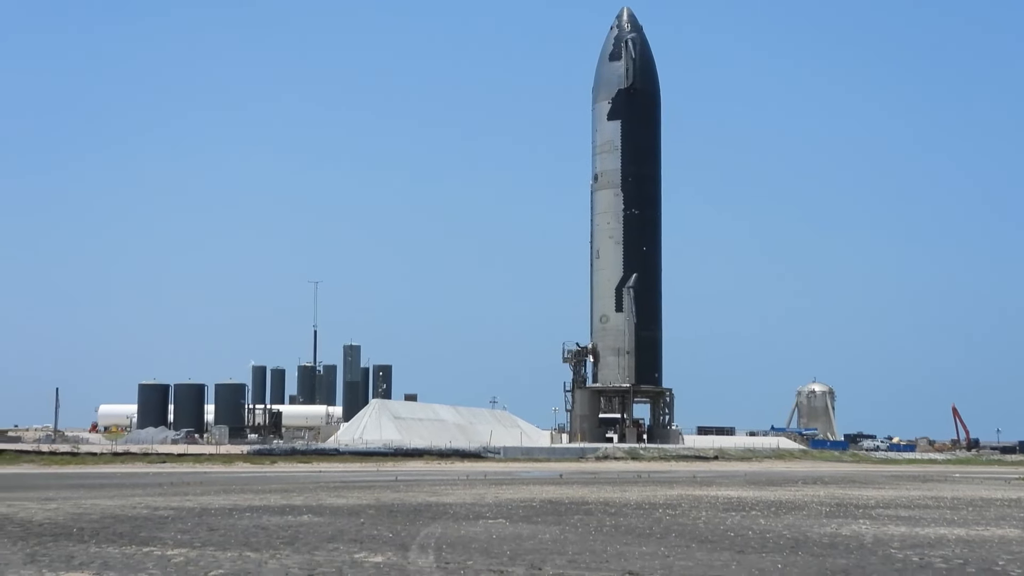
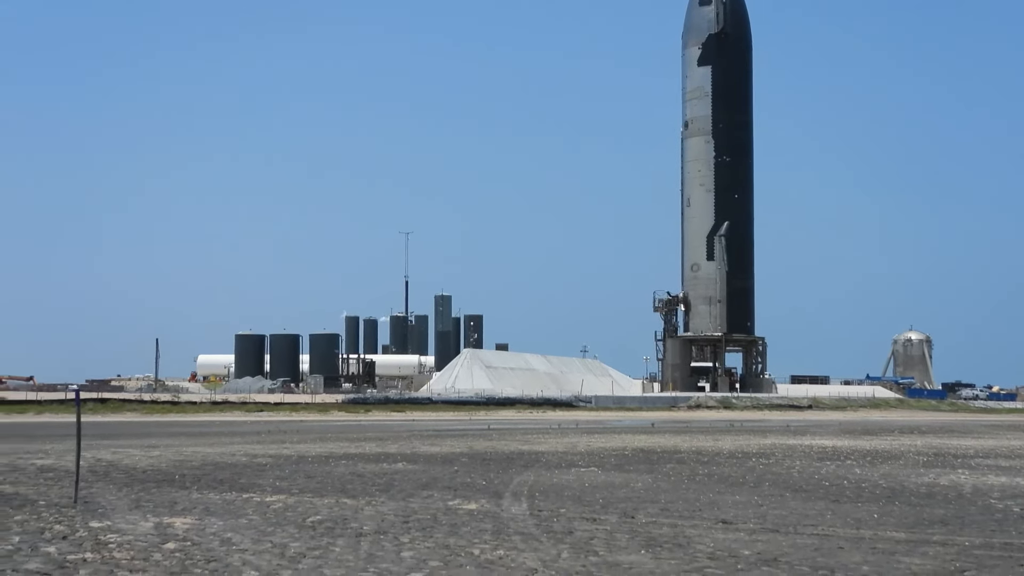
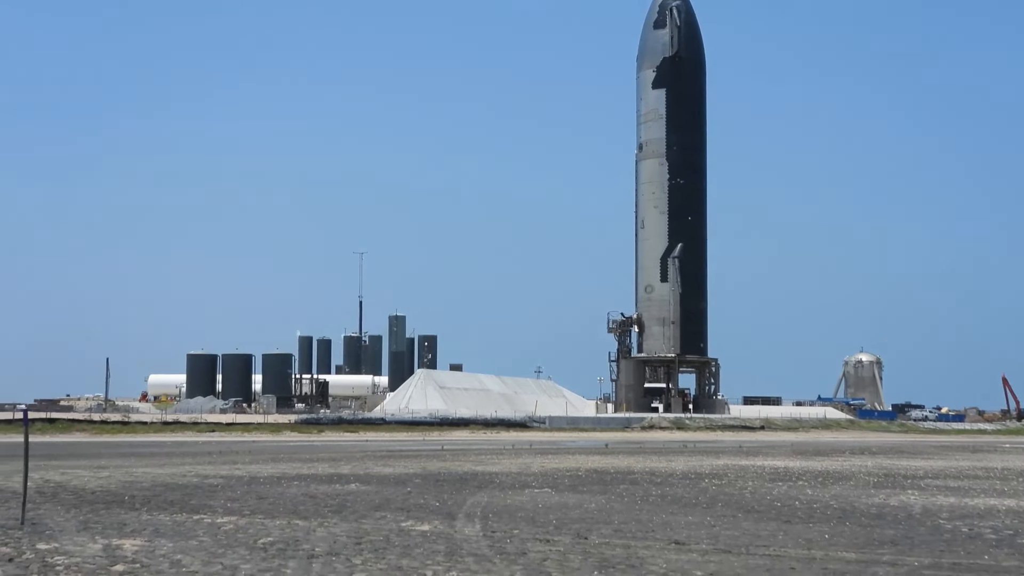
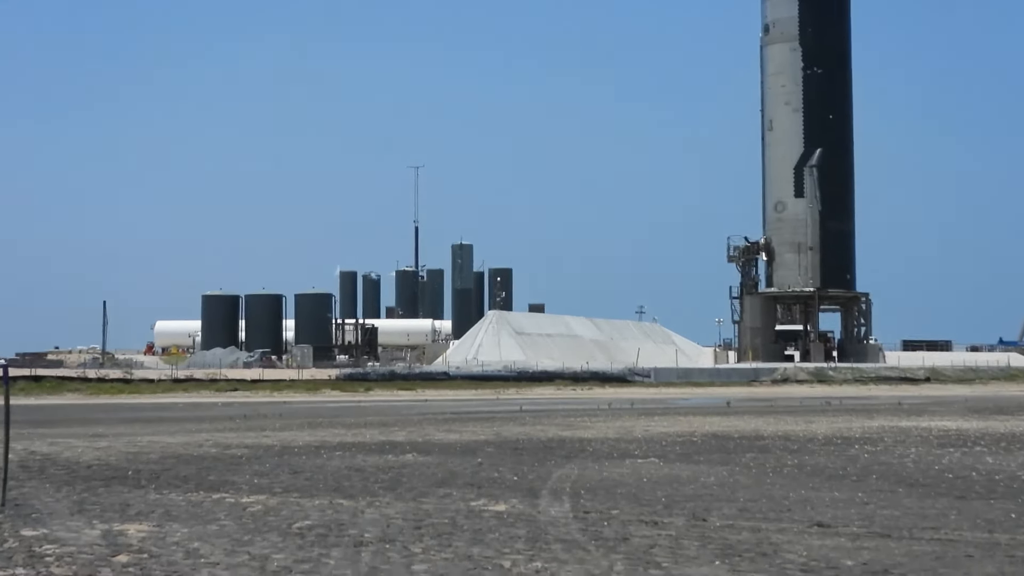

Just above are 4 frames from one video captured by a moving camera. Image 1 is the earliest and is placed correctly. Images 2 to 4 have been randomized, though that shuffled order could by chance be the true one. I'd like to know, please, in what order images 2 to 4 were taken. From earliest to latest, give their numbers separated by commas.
3, 2, 4
